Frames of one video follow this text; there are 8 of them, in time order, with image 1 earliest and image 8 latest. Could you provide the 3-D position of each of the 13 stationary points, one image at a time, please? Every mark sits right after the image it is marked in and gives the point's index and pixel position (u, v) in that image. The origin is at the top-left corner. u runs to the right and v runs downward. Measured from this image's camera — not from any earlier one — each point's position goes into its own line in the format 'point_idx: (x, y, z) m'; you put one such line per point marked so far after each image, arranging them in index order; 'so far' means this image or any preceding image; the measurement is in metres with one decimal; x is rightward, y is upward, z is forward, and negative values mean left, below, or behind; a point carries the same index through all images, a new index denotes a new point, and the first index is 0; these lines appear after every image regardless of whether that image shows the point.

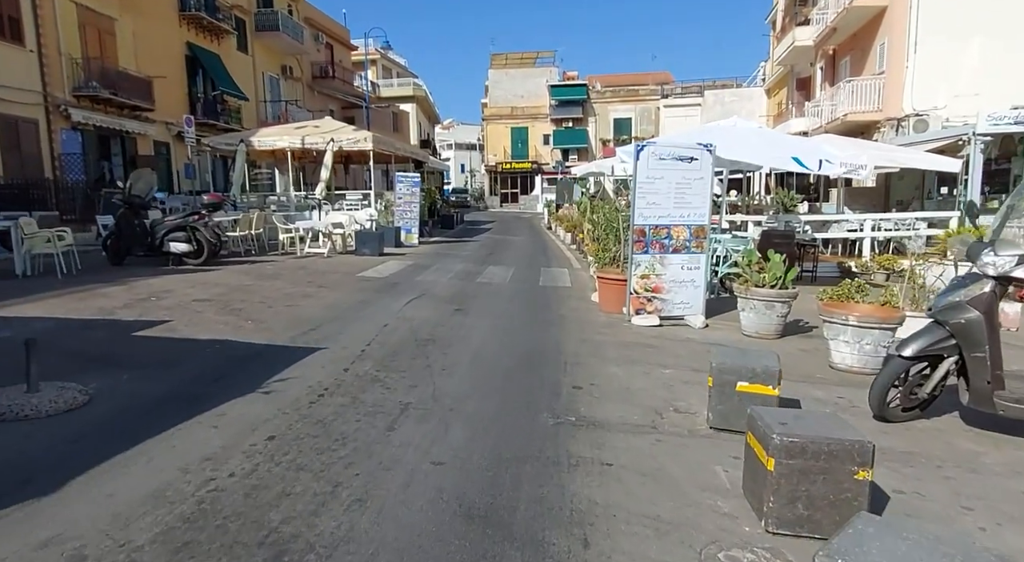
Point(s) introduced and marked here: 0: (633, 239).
0: (+1.6, +0.5, +8.9) m
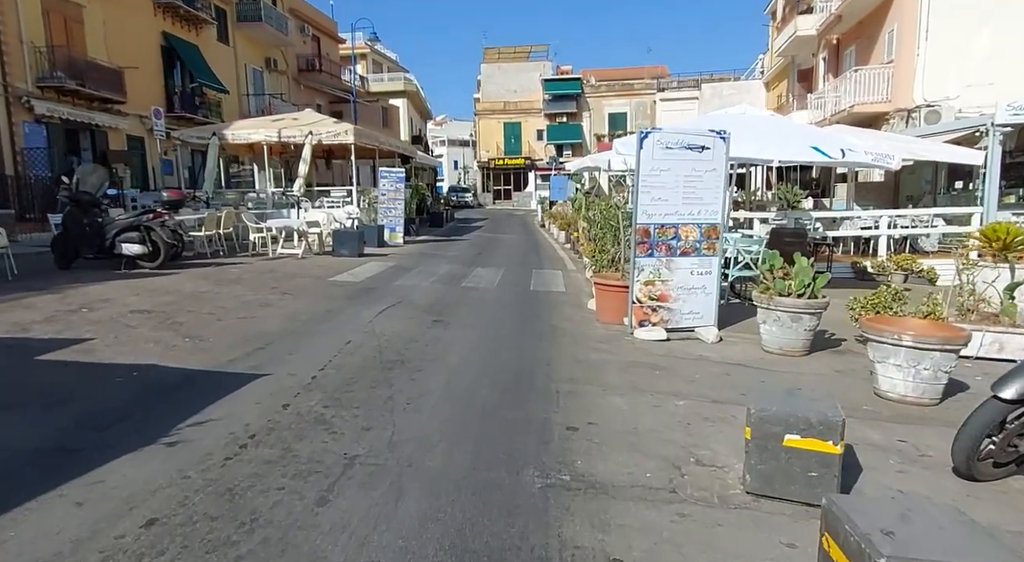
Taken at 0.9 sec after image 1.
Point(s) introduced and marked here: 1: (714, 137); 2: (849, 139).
0: (+1.4, +0.5, +7.8) m
1: (+2.3, +1.6, +7.8) m
2: (+5.2, +2.2, +10.5) m
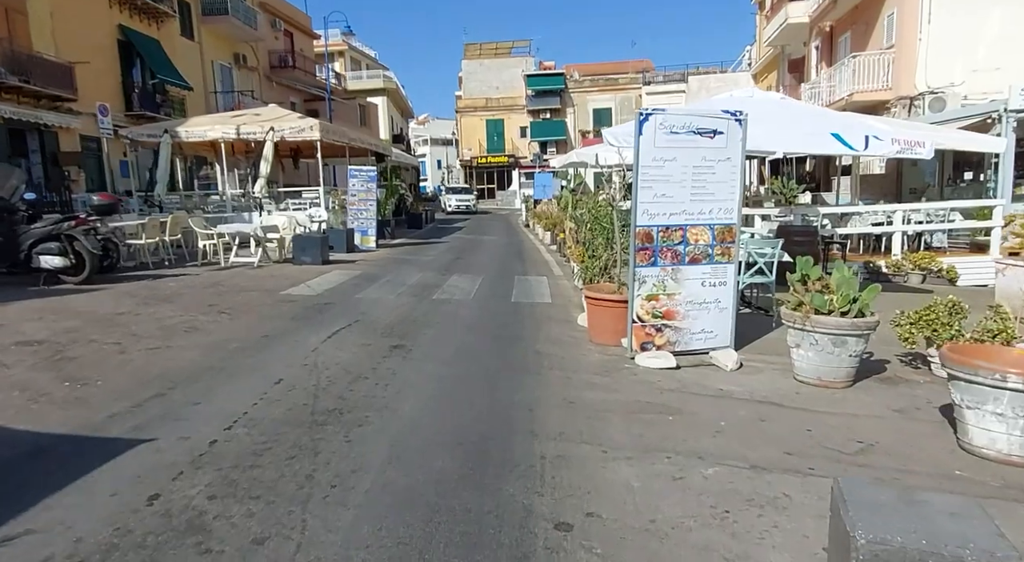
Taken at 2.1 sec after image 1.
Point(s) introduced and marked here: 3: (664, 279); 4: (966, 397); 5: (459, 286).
0: (+1.2, +0.3, +6.4) m
1: (+2.0, +1.5, +6.5) m
2: (+4.9, +2.1, +9.2) m
3: (+1.4, 0.0, +6.5) m
4: (+2.7, -0.7, +4.0) m
5: (-0.9, -0.1, +11.3) m
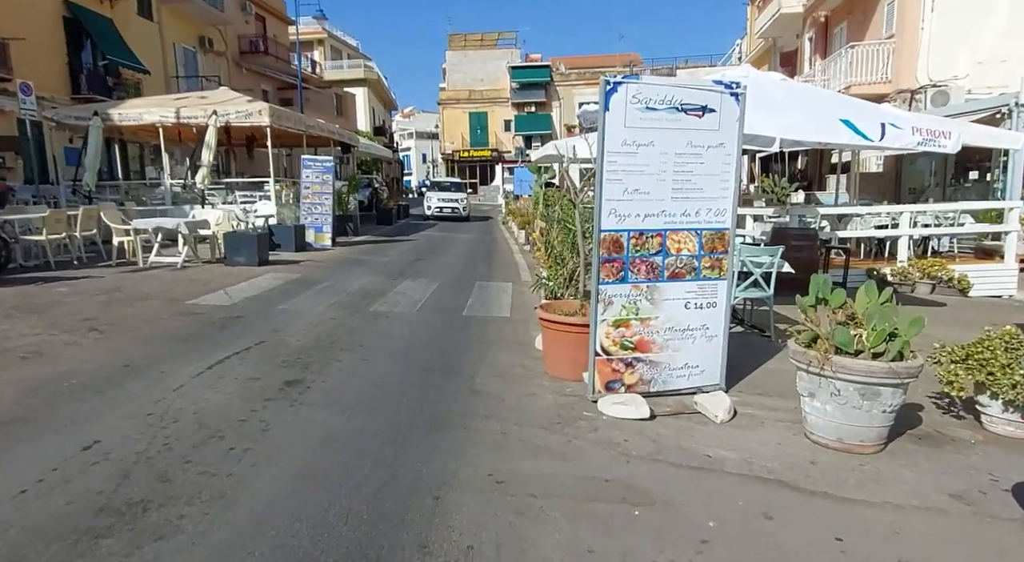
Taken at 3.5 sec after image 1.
0: (+0.6, +0.2, +4.9) m
1: (+1.5, +1.4, +5.0) m
2: (+4.3, +1.9, +7.7) m
3: (+0.9, -0.1, +5.1) m
4: (+2.2, -0.9, +2.6) m
5: (-1.5, -0.2, +9.8) m
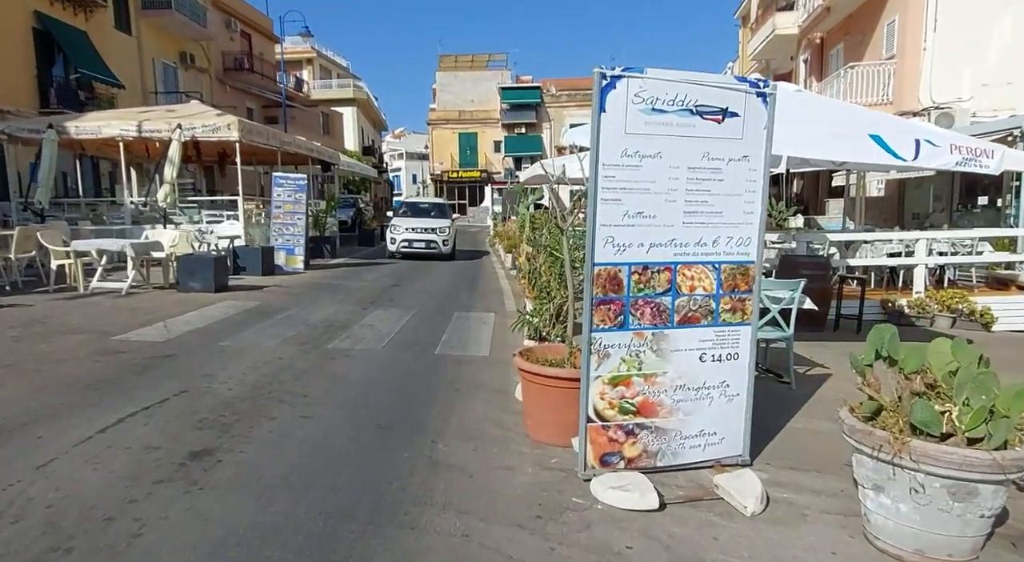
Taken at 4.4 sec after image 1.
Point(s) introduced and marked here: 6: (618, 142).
0: (+0.5, -0.1, +3.9) m
1: (+1.4, +1.1, +4.0) m
2: (+4.1, +1.5, +6.8) m
3: (+0.7, -0.4, +4.0) m
4: (+2.0, -1.1, +1.5) m
5: (-1.7, -0.6, +8.7) m
6: (+0.6, +0.8, +3.8) m
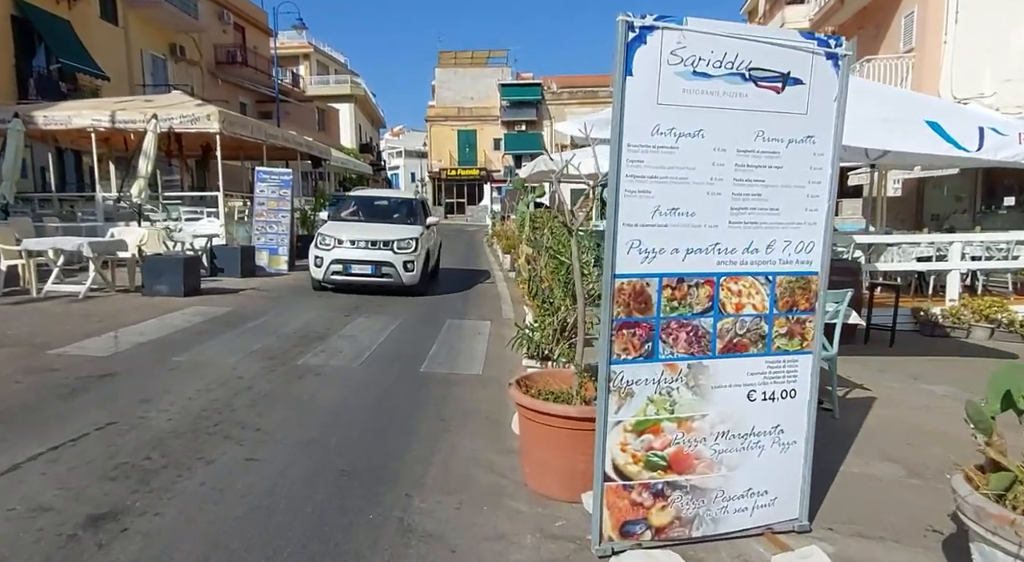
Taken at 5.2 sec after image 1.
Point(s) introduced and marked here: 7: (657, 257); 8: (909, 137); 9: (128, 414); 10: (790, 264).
0: (+0.4, -0.2, +3.0) m
1: (+1.4, +1.0, +3.1) m
2: (+4.1, +1.5, +5.9) m
3: (+0.7, -0.5, +3.1) m
4: (+2.0, -1.1, +0.6) m
5: (-1.8, -0.6, +7.8) m
6: (+0.6, +0.7, +2.9) m
7: (+0.6, +0.1, +3.0) m
8: (+3.1, +1.1, +5.4) m
9: (-2.6, -0.9, +4.7) m
10: (+1.3, +0.1, +3.2) m
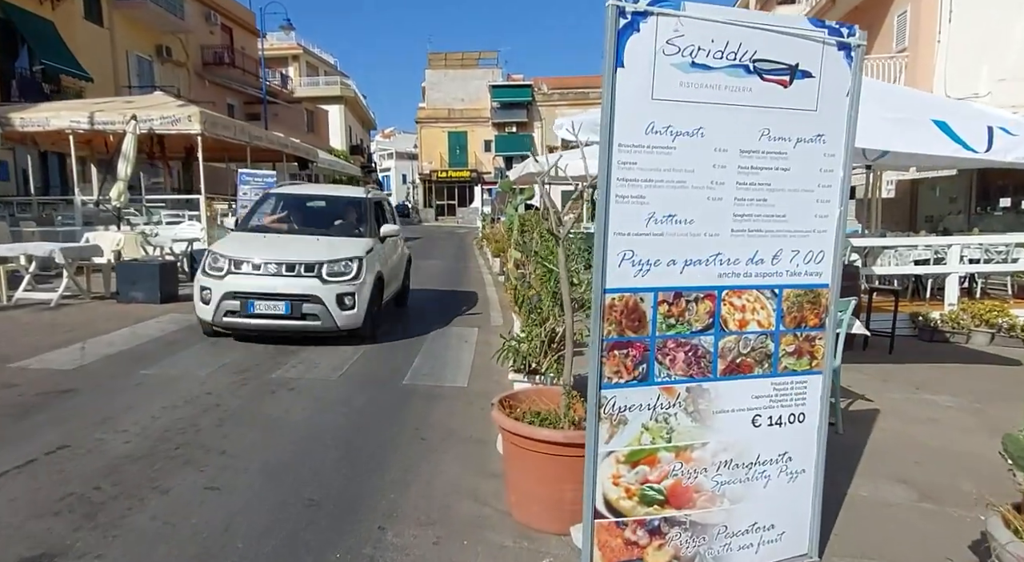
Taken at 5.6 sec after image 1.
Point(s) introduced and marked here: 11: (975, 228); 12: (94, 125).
0: (+0.4, -0.2, +2.7) m
1: (+1.3, +1.0, +2.8) m
2: (+4.0, +1.4, +5.6) m
3: (+0.6, -0.5, +2.8) m
4: (+2.0, -1.2, +0.3) m
5: (-1.9, -0.7, +7.4) m
6: (+0.5, +0.6, +2.6) m
7: (+0.6, 0.0, +2.7) m
8: (+3.0, +1.1, +5.1) m
9: (-2.7, -1.0, +4.4) m
10: (+1.2, 0.0, +2.9) m
11: (+9.7, +1.1, +14.3) m
12: (-8.1, +3.0, +13.3) m
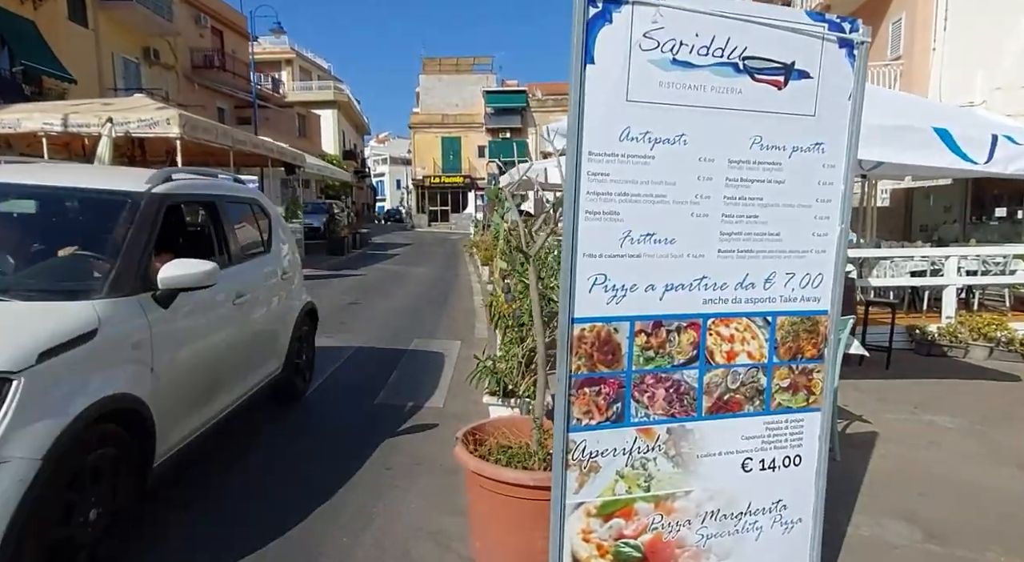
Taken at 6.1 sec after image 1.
0: (+0.2, -0.3, +2.3) m
1: (+1.1, +0.9, +2.4) m
2: (+3.8, +1.3, +5.3) m
3: (+0.5, -0.6, +2.4) m
4: (+1.8, -1.3, 0.0) m
5: (-2.1, -0.8, +7.1) m
6: (+0.3, +0.5, +2.2) m
7: (+0.4, 0.0, +2.4) m
8: (+2.8, +0.9, +4.8) m
9: (-2.9, -1.1, +4.0) m
10: (+1.1, -0.1, +2.6) m
11: (+9.4, +0.9, +14.0) m
12: (-8.3, +2.9, +12.9) m
